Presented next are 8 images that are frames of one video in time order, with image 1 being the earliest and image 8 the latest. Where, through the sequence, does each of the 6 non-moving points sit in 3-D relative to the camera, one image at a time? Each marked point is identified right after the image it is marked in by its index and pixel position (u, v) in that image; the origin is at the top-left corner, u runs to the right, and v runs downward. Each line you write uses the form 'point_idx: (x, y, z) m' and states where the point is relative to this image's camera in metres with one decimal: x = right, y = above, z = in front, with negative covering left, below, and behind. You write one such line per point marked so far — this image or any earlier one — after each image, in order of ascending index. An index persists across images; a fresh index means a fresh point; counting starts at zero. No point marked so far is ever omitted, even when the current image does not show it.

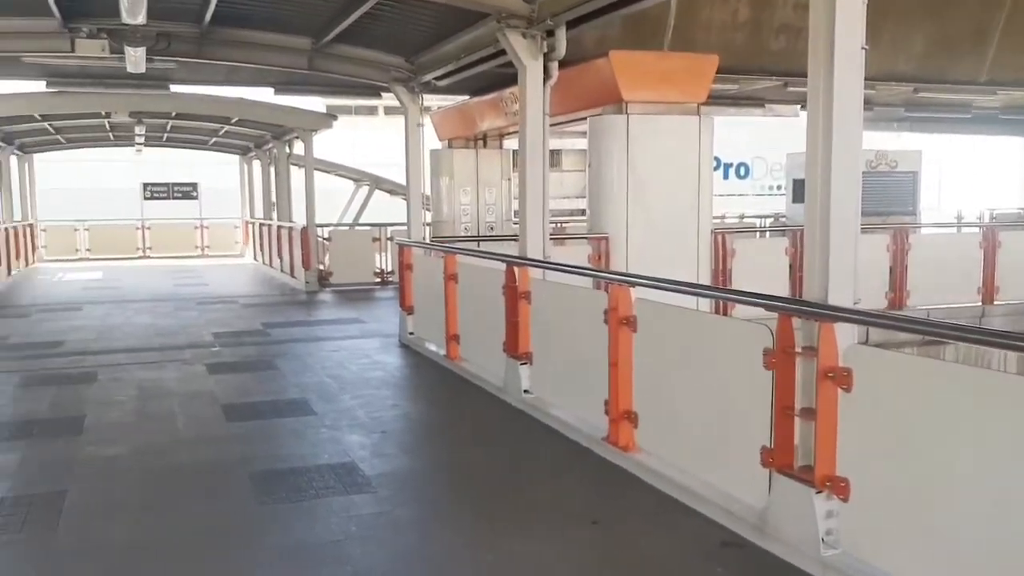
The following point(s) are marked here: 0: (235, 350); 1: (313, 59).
0: (-3.0, -0.6, +9.0) m
1: (-2.2, +2.5, +9.0) m
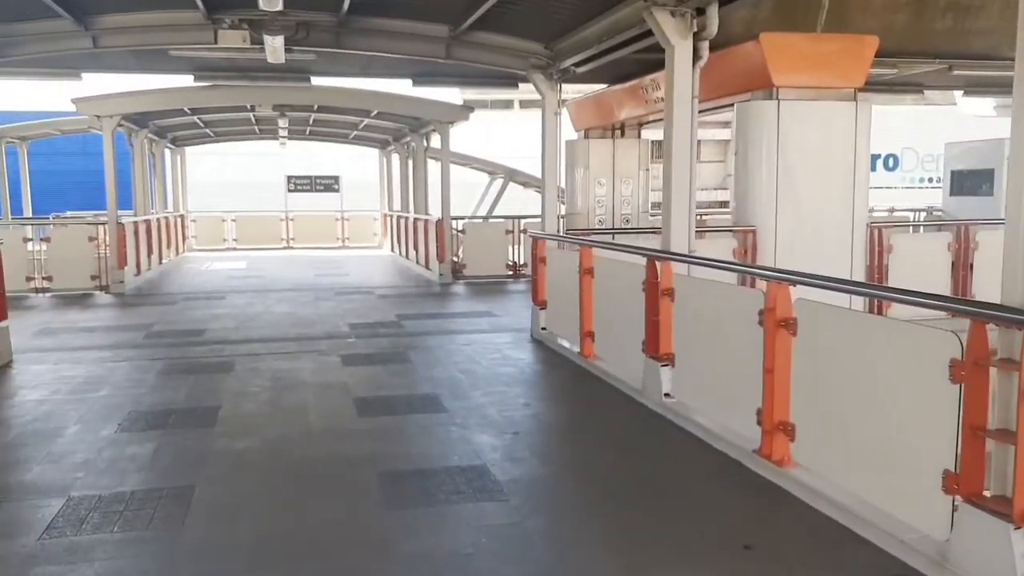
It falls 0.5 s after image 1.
0: (-1.6, -0.6, +8.9) m
1: (-0.7, +2.6, +8.8) m
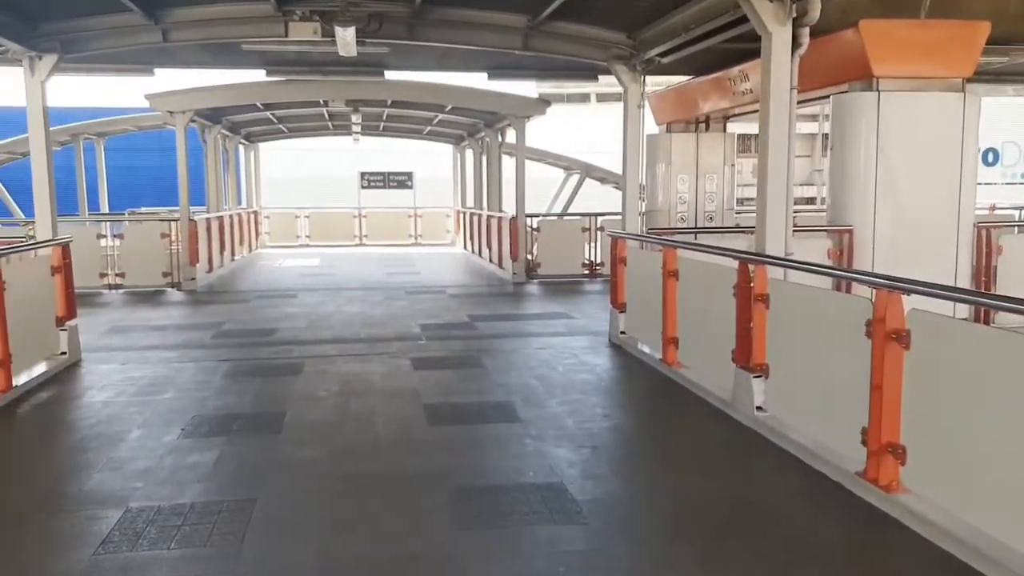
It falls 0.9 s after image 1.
0: (-0.8, -0.6, +8.6) m
1: (+0.2, +2.6, +8.4) m
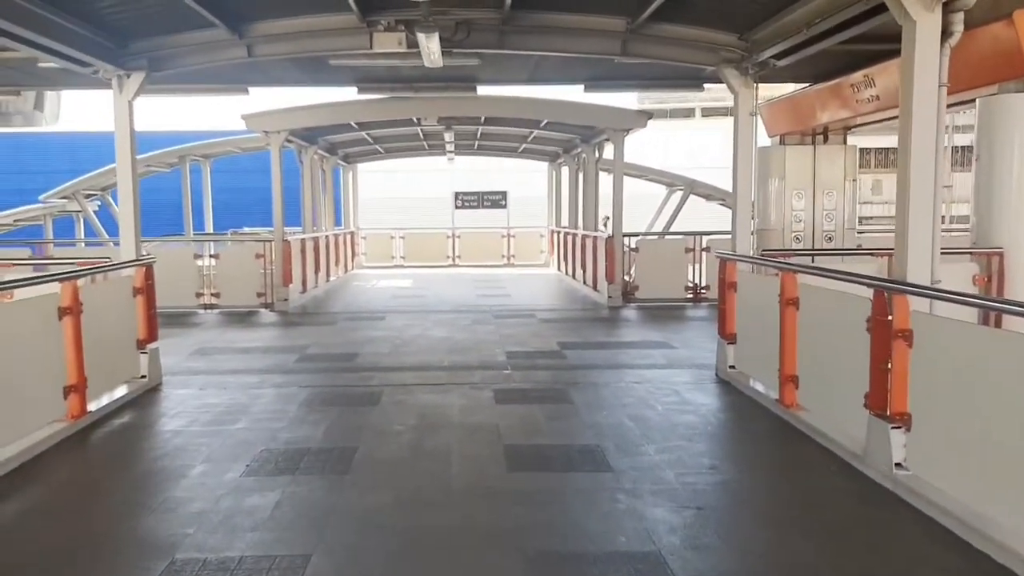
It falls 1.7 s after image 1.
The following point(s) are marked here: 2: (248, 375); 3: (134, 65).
0: (+0.2, -0.8, +7.9) m
1: (+1.1, +2.3, +7.7) m
2: (-2.5, -0.8, +7.8) m
3: (-3.5, +2.0, +7.3) m
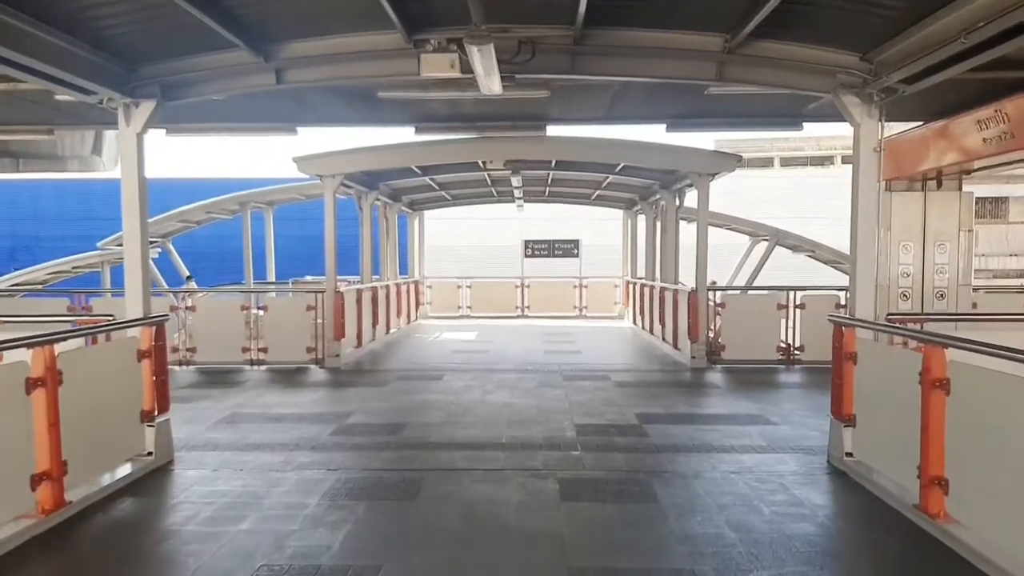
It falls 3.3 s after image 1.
0: (+0.7, -1.4, +6.7) m
1: (+1.7, +1.8, +6.5) m
2: (-2.0, -1.4, +6.7) m
3: (-2.9, +1.5, +6.5) m
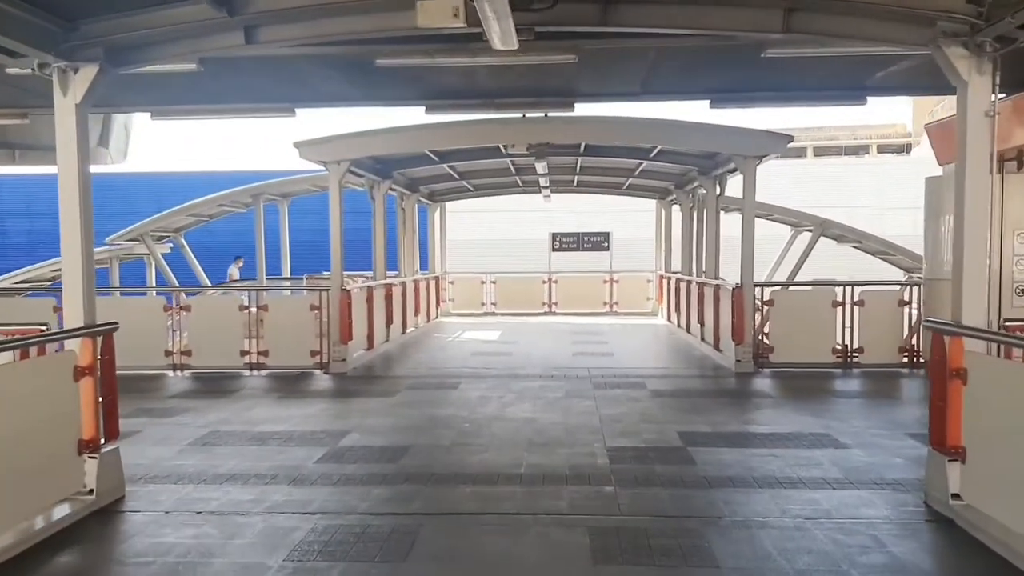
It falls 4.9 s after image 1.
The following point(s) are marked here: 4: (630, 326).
0: (+0.9, -1.4, +5.5) m
1: (+1.8, +1.8, +5.2) m
2: (-1.8, -1.4, +5.6) m
3: (-2.8, +1.5, +5.4) m
4: (+2.6, -0.8, +17.9) m
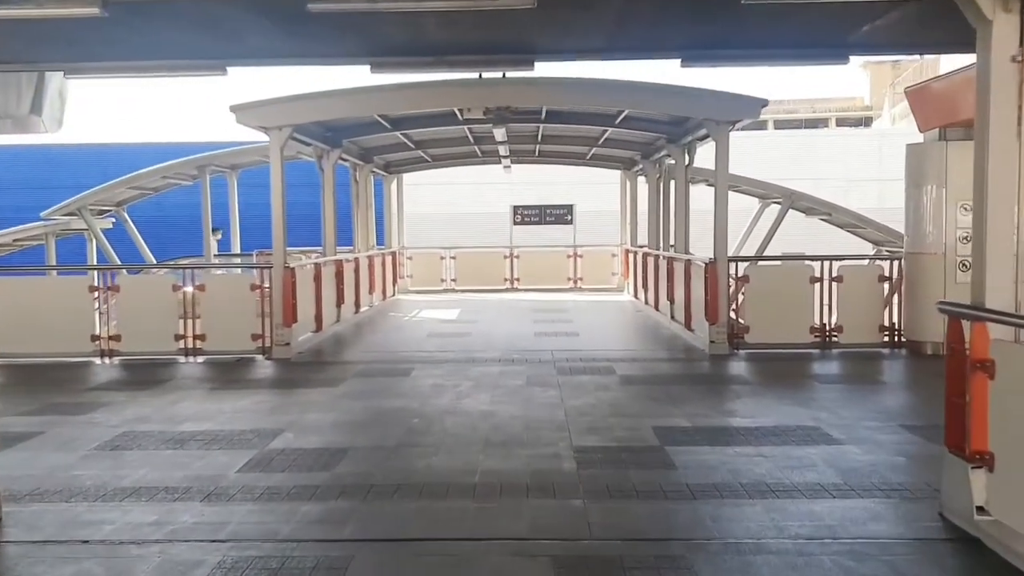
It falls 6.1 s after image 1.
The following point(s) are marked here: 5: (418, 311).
0: (+0.6, -1.2, +4.7) m
1: (+1.5, +1.9, +4.4) m
2: (-2.1, -1.3, +4.8) m
3: (-3.1, +1.6, +4.4) m
4: (+1.8, -0.3, +17.2) m
5: (-1.8, -0.4, +16.0) m
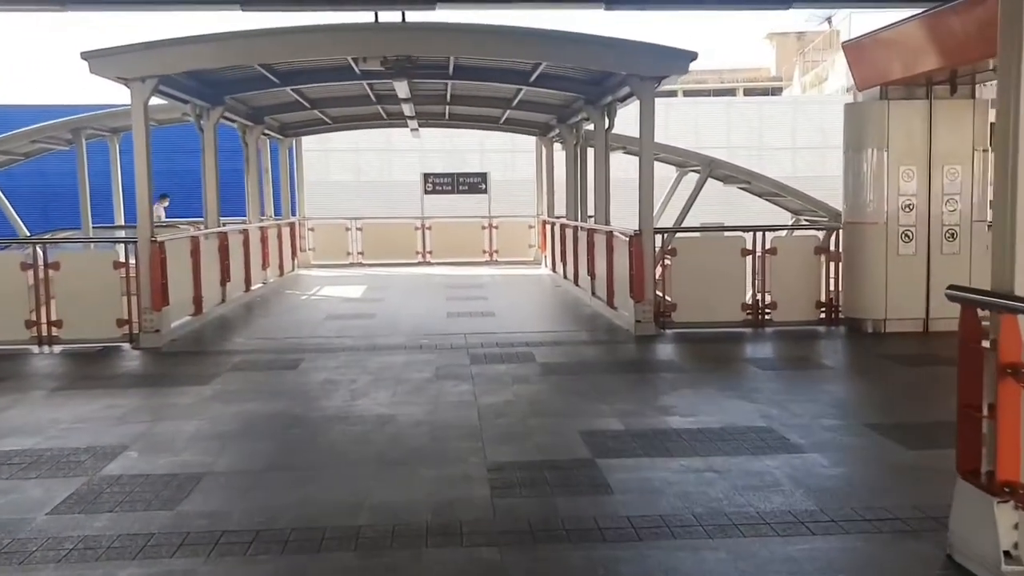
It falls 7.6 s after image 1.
0: (+0.1, -1.2, +3.6) m
1: (+1.0, +1.9, +3.3) m
2: (-2.6, -1.2, +3.4) m
3: (-3.5, +1.6, +2.9) m
4: (0.0, +0.2, +16.1) m
5: (-3.4, 0.0, +14.6) m
